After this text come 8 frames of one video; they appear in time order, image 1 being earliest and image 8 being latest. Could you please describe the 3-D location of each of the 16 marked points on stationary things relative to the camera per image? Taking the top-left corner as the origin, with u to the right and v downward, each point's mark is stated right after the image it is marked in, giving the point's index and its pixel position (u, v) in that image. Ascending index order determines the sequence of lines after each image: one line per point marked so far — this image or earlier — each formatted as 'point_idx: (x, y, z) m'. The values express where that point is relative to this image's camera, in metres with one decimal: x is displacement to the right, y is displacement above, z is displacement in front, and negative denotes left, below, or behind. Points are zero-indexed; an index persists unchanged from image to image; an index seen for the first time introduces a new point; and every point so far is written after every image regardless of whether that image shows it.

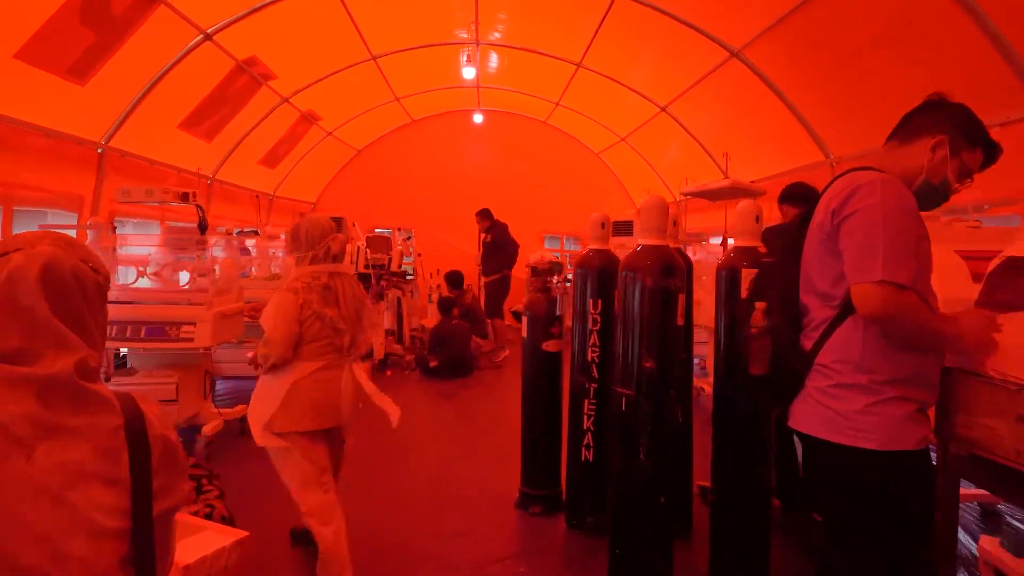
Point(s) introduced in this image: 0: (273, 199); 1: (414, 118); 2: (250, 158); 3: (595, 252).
0: (-3.4, +1.3, +9.9) m
1: (-1.7, +3.0, +12.0) m
2: (-3.2, +1.6, +8.3) m
3: (+0.4, +0.2, +3.3) m
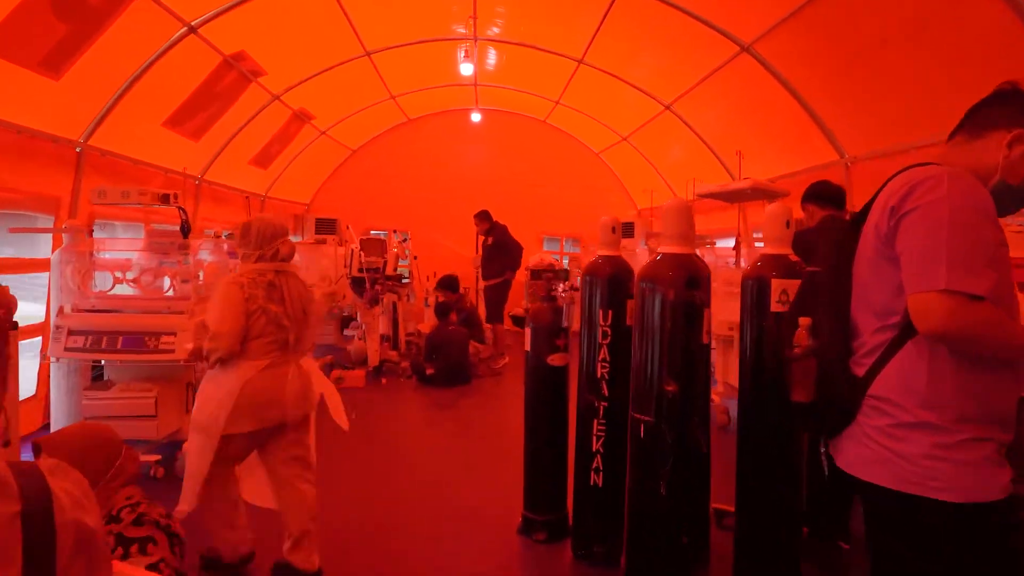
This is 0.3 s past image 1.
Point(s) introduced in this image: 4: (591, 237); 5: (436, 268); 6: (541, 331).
0: (-3.5, +1.2, +9.6) m
1: (-1.7, +2.9, +11.7) m
2: (-3.2, +1.5, +8.0) m
3: (+0.4, +0.1, +3.0) m
4: (+1.4, +0.9, +12.3) m
5: (-1.3, +0.3, +12.0) m
6: (+0.1, -0.2, +3.3) m
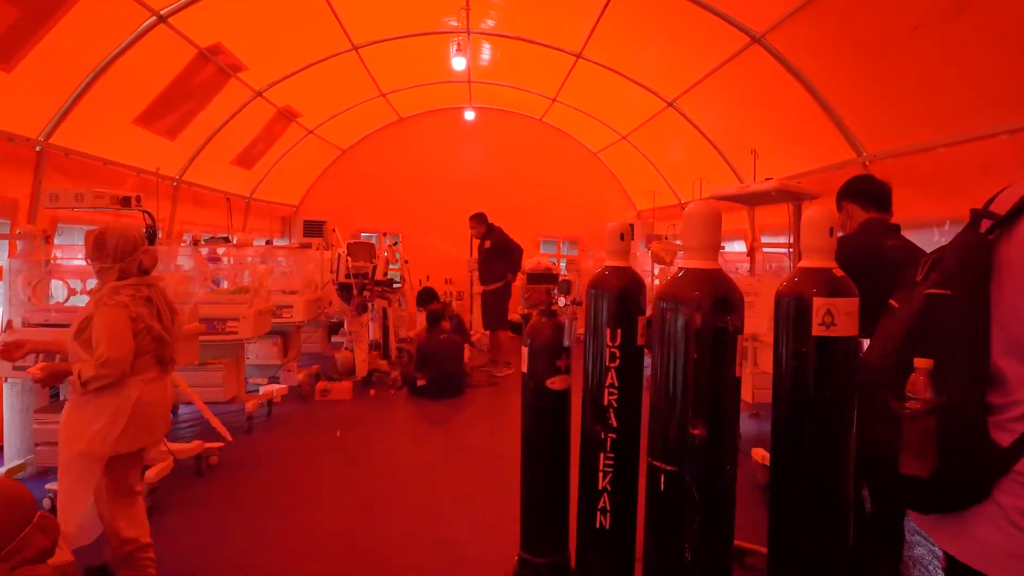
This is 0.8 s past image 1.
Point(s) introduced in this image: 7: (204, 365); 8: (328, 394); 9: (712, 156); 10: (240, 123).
0: (-3.5, +1.2, +9.2) m
1: (-1.8, +2.8, +11.3) m
2: (-3.2, +1.4, +7.6) m
3: (+0.4, +0.1, +2.7) m
4: (+1.3, +0.8, +11.9) m
5: (-1.4, +0.2, +11.6) m
6: (+0.1, -0.3, +2.9) m
7: (-2.4, -0.6, +5.4) m
8: (-1.8, -1.1, +6.7) m
9: (+2.3, +1.5, +7.8) m
10: (-2.9, +1.8, +7.4) m
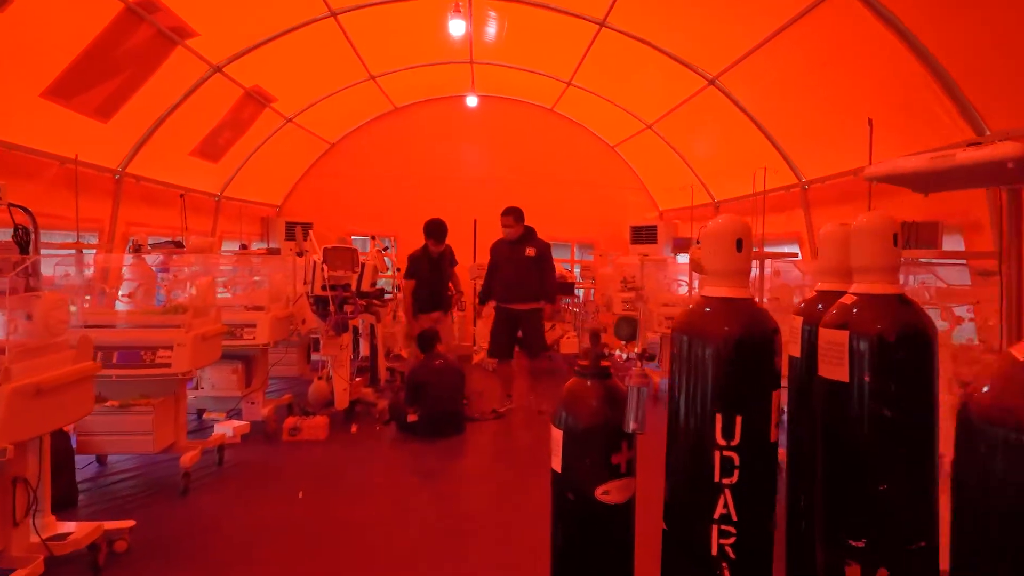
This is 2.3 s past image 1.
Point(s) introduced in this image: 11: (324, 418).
0: (-3.4, +1.0, +8.0) m
1: (-1.7, +2.7, +10.1) m
2: (-3.1, +1.3, +6.4) m
3: (+0.5, 0.0, +1.5) m
4: (+1.4, +0.7, +10.7) m
5: (-1.3, +0.1, +10.4) m
6: (+0.2, -0.4, +1.7) m
7: (-2.3, -0.7, +4.2) m
8: (-1.7, -1.2, +5.5) m
9: (+2.4, +1.4, +6.5) m
10: (-2.8, +1.6, +6.2) m
11: (-1.5, -1.1, +5.7) m
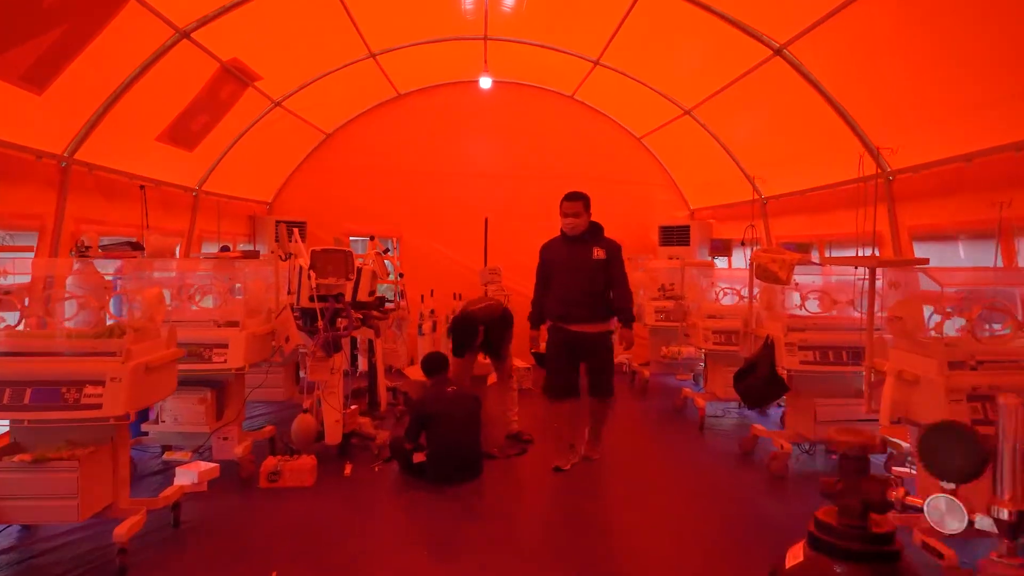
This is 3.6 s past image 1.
0: (-3.2, +1.0, +7.0) m
1: (-1.5, +2.6, +9.1) m
2: (-2.9, +1.2, +5.4) m
3: (+0.6, -0.1, +0.4) m
4: (+1.7, +0.6, +9.7) m
5: (-1.1, 0.0, +9.4) m
6: (+0.4, -0.4, +0.7) m
7: (-2.1, -0.8, +3.1) m
8: (-1.5, -1.3, +4.5) m
9: (+2.6, +1.3, +5.5) m
10: (-2.7, +1.6, +5.2) m
11: (-1.4, -1.1, +4.7) m
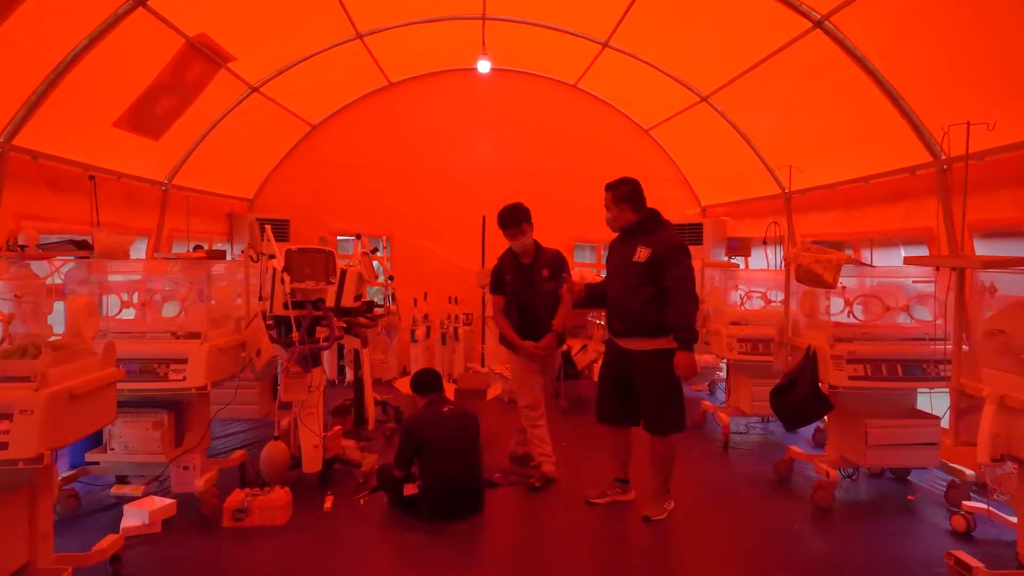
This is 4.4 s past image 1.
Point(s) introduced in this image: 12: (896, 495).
0: (-3.2, +0.9, +6.4) m
1: (-1.5, +2.6, +8.5) m
2: (-2.9, +1.2, +4.8) m
3: (+0.7, -0.1, -0.2) m
4: (+1.6, +0.6, +9.0) m
5: (-1.1, 0.0, +8.8) m
6: (+0.4, -0.5, +0.1) m
7: (-2.1, -0.8, +2.5) m
8: (-1.5, -1.3, +3.8) m
9: (+2.6, +1.3, +4.9) m
10: (-2.6, +1.5, +4.5) m
11: (-1.3, -1.2, +4.0) m
12: (+2.5, -1.3, +4.5) m
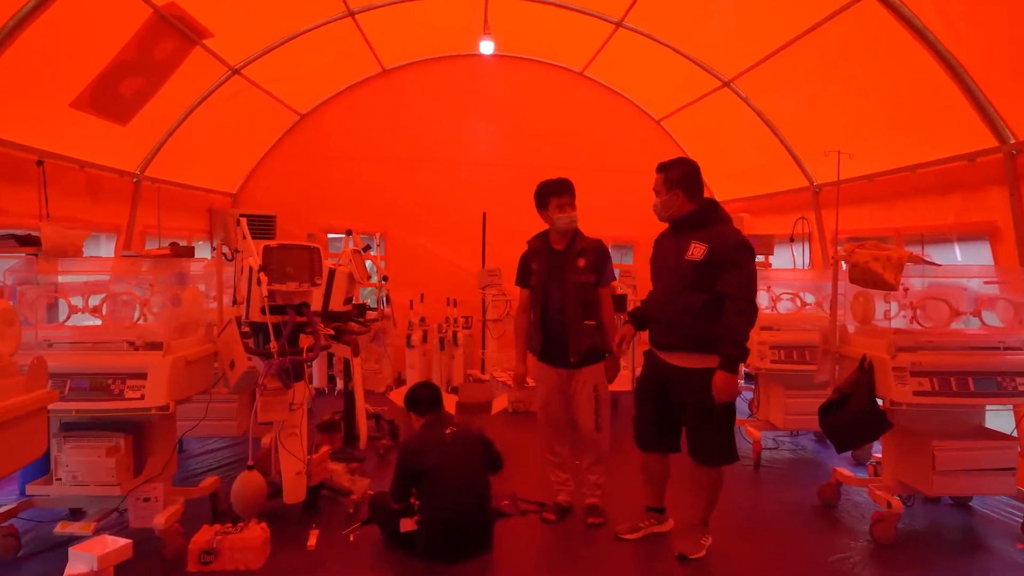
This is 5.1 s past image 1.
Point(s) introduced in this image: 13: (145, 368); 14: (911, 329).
0: (-3.2, +0.9, +5.8) m
1: (-1.5, +2.6, +7.9) m
2: (-2.8, +1.2, +4.2) m
3: (+0.8, -0.1, -0.8) m
4: (+1.7, +0.6, +8.5) m
5: (-1.1, 0.0, +8.2) m
6: (+0.5, -0.5, -0.5) m
7: (-2.0, -0.8, +1.9) m
8: (-1.4, -1.3, +3.3) m
9: (+2.6, +1.3, +4.3) m
10: (-2.6, +1.5, +3.9) m
11: (-1.2, -1.2, +3.4) m
12: (+2.6, -1.4, +3.9) m
13: (-1.8, -0.4, +3.4) m
14: (+2.2, -0.2, +3.8) m
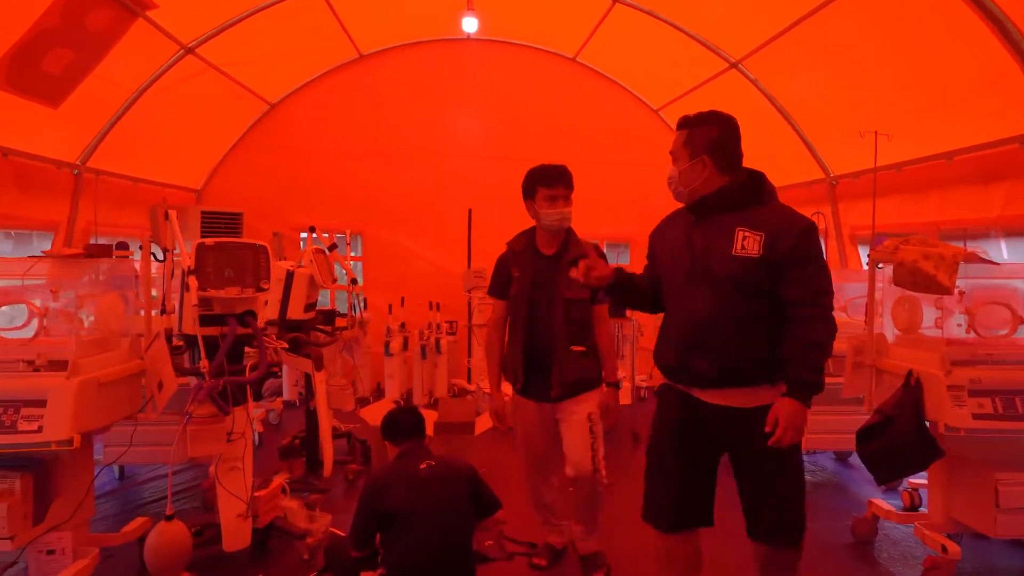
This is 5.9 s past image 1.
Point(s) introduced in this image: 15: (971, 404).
0: (-3.3, +0.9, +5.1) m
1: (-1.6, +2.5, +7.3) m
2: (-2.9, +1.2, +3.5) m
3: (+0.8, -0.2, -1.3) m
4: (+1.5, +0.5, +7.9) m
5: (-1.2, -0.1, +7.6) m
6: (+0.5, -0.5, -1.1) m
7: (-2.1, -0.9, +1.3) m
8: (-1.5, -1.3, +2.7) m
9: (+2.6, +1.3, +3.8) m
10: (-2.6, +1.5, +3.3) m
11: (-1.3, -1.2, +2.8) m
12: (+2.5, -1.4, +3.4) m
13: (-1.9, -0.4, +2.7) m
14: (+2.1, -0.2, +3.2) m
15: (+2.0, -0.5, +3.0) m
